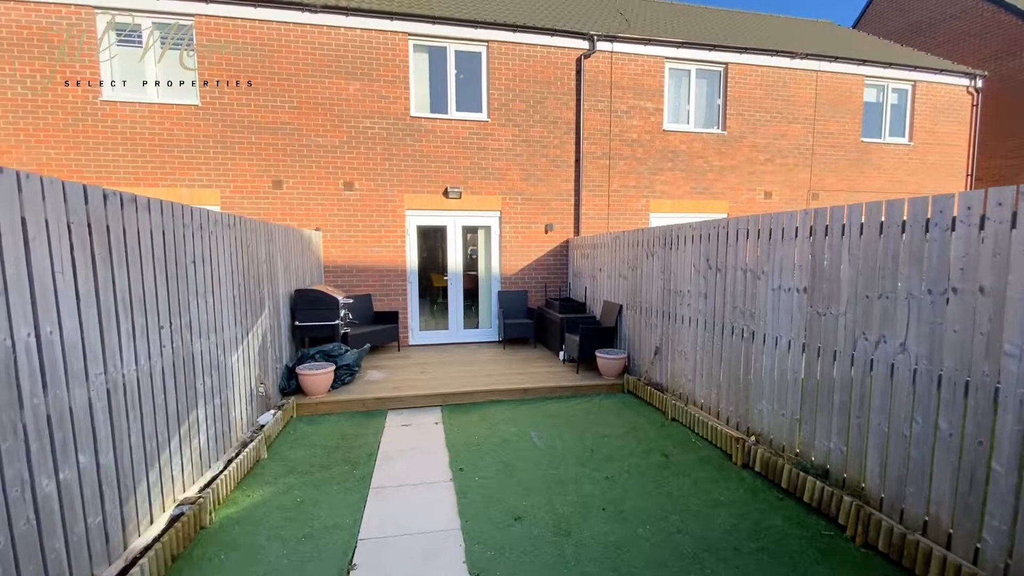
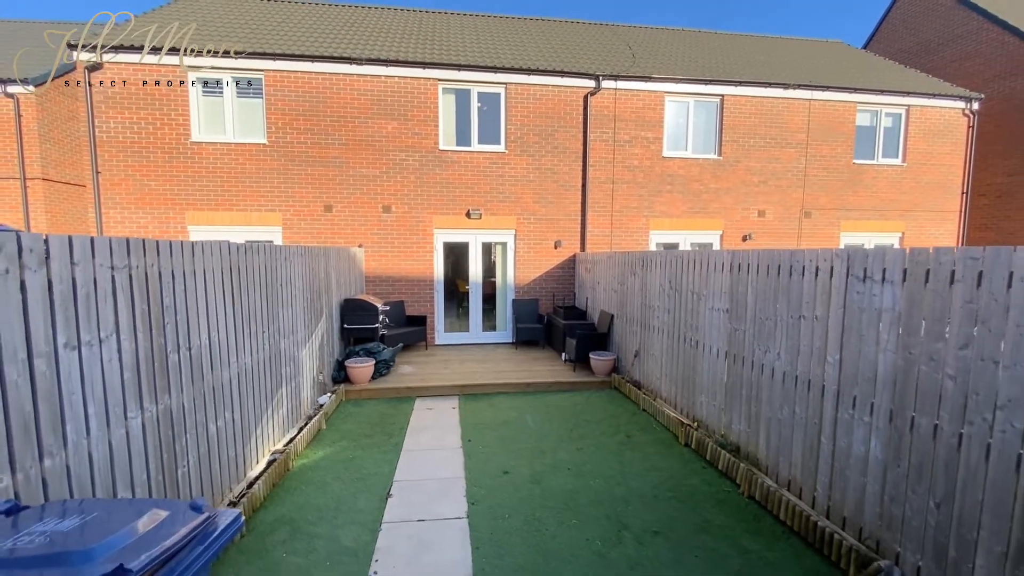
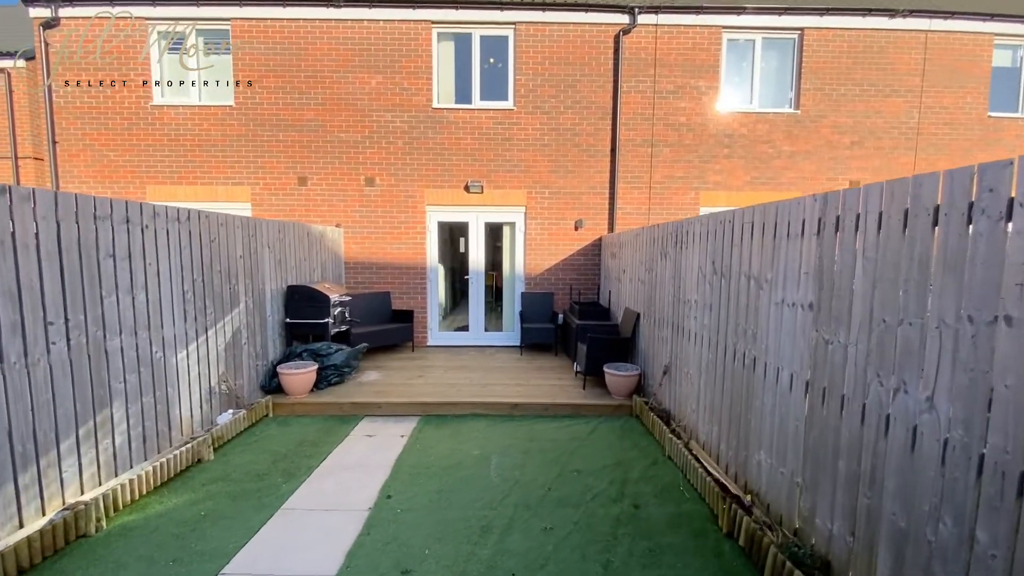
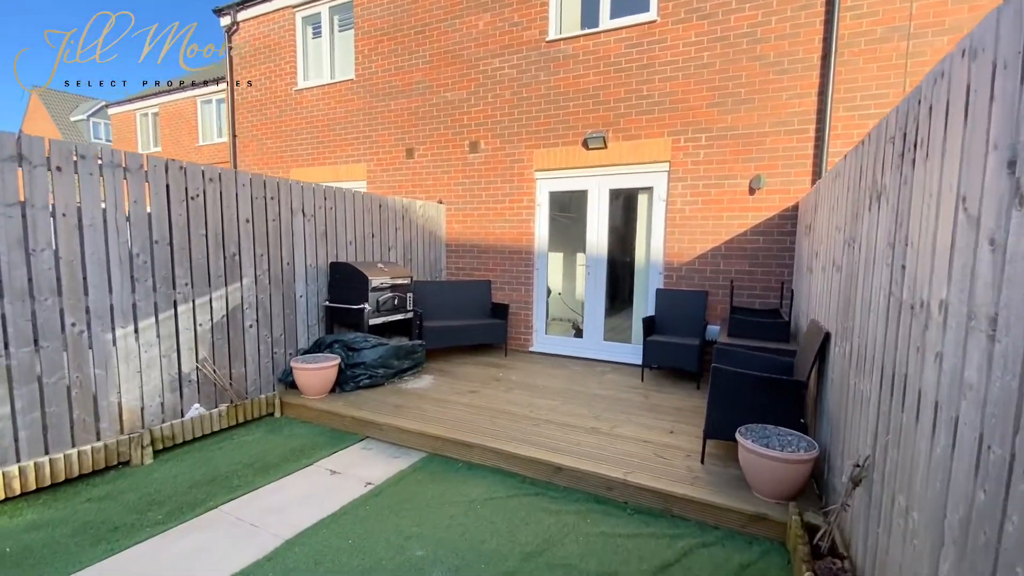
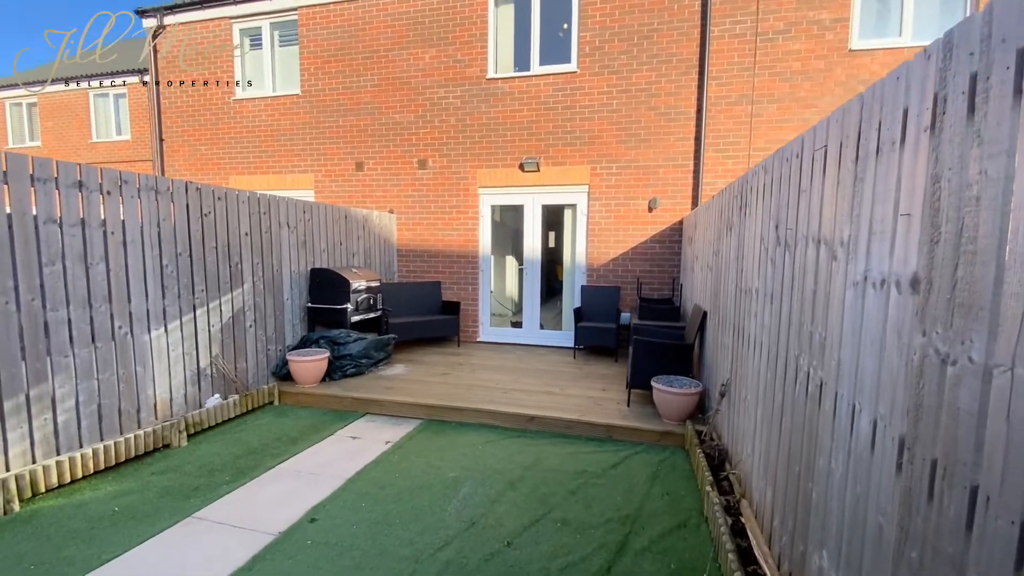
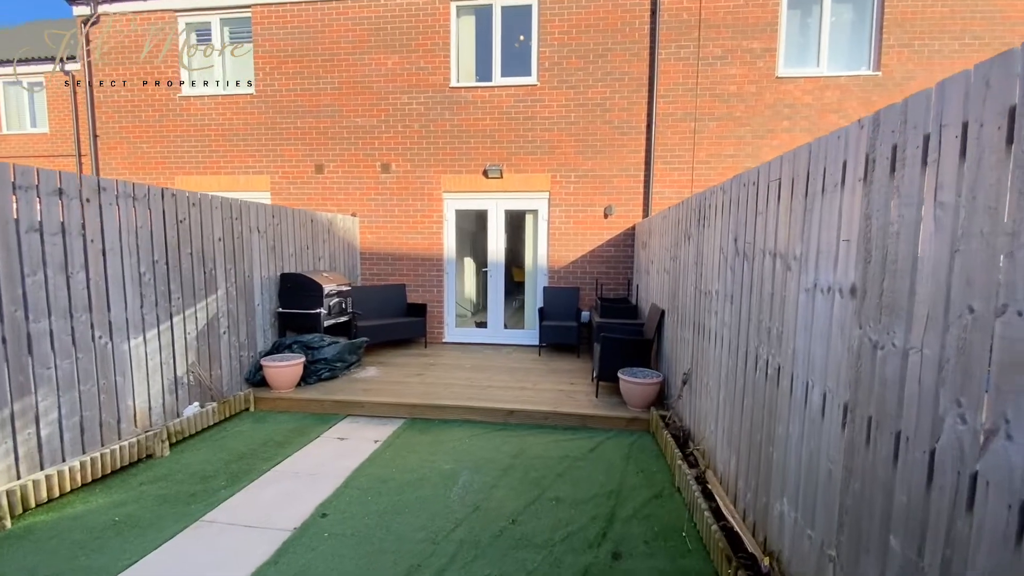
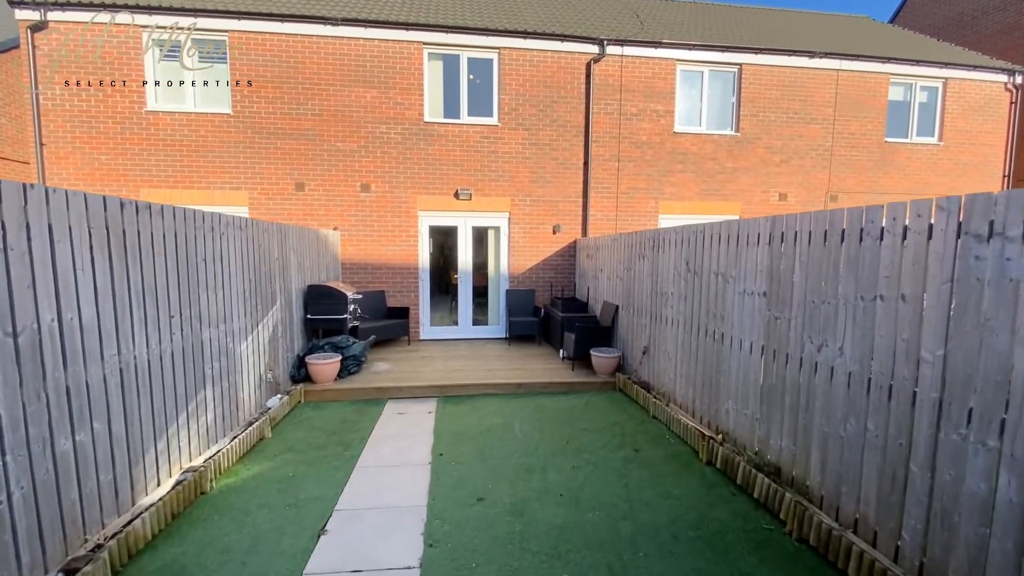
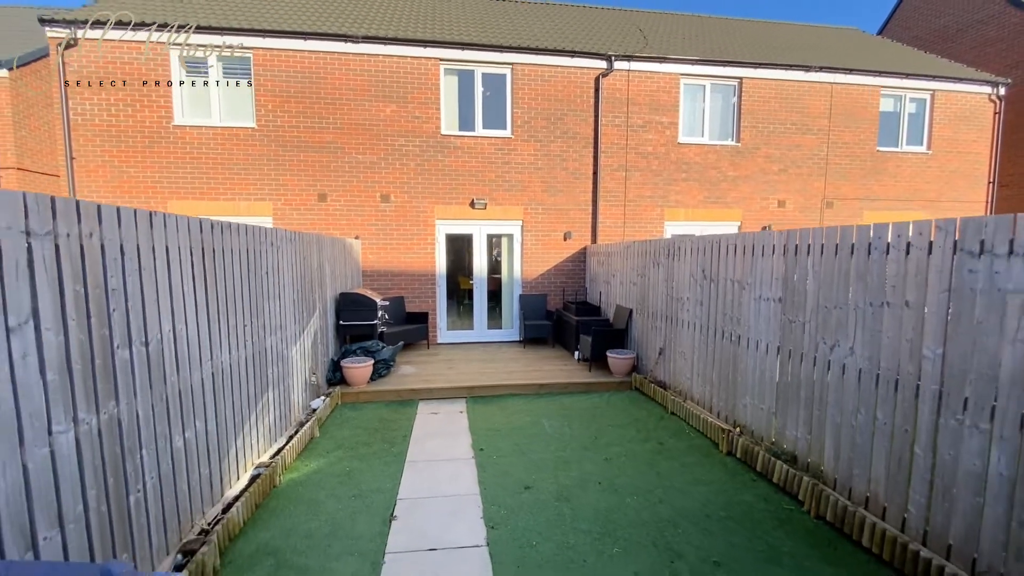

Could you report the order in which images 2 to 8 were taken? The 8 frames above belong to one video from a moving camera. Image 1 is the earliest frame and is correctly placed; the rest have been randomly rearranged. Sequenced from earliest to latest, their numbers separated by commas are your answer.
8, 2, 7, 3, 6, 5, 4
